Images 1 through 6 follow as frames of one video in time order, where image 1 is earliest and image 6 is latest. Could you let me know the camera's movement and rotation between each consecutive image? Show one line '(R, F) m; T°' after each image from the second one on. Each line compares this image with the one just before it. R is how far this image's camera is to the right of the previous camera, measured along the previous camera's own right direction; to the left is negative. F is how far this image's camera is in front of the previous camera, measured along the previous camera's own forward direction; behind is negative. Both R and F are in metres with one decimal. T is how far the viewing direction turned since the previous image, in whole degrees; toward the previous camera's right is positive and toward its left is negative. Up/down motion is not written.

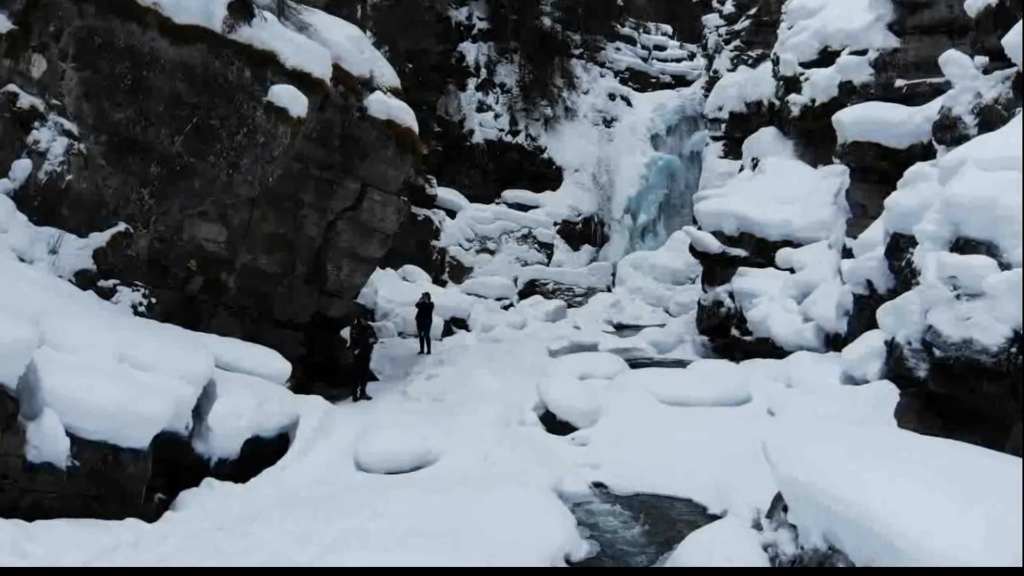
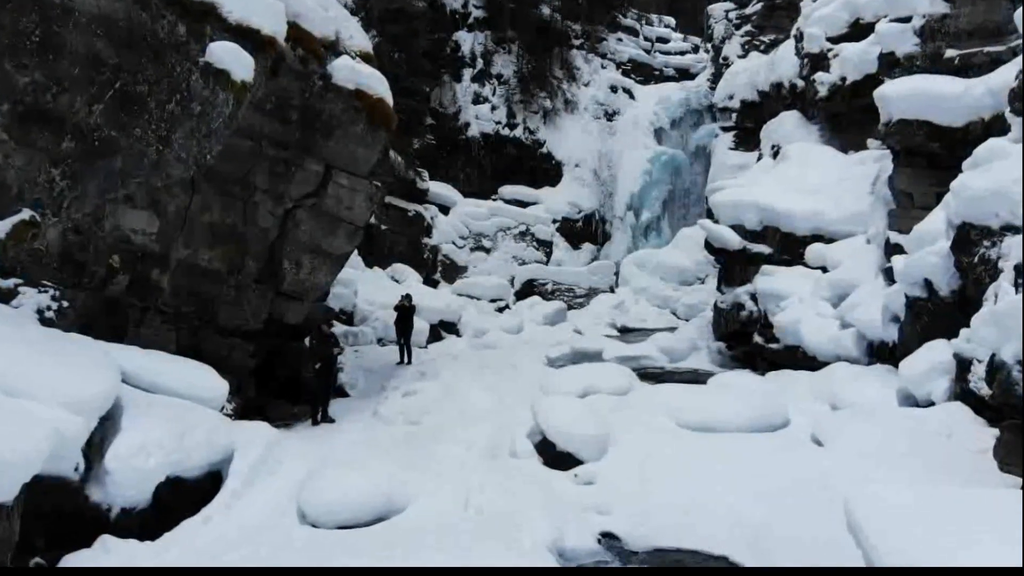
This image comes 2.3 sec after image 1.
(+0.1, +1.8) m; 0°
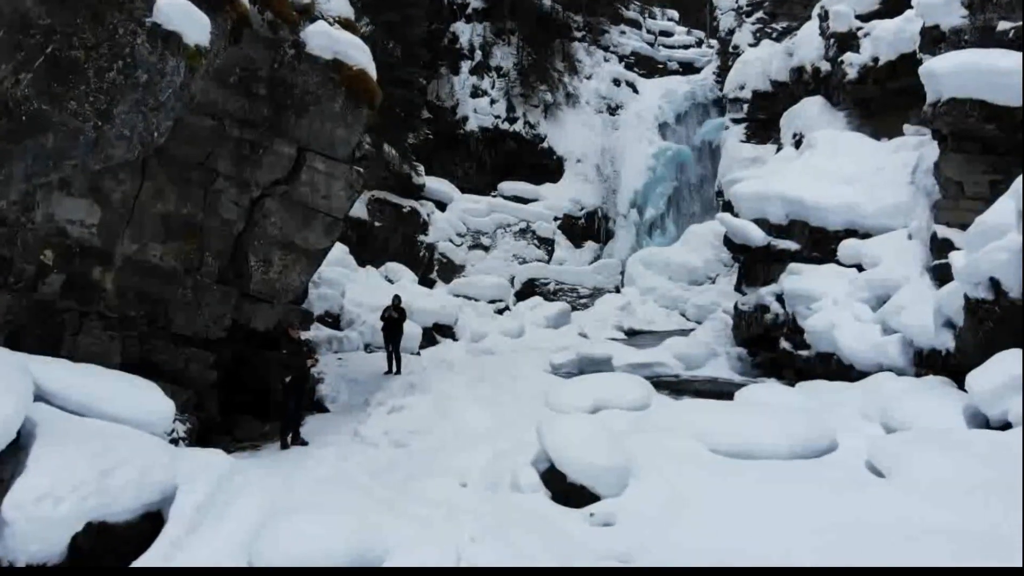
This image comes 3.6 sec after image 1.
(0.0, +1.3) m; 0°
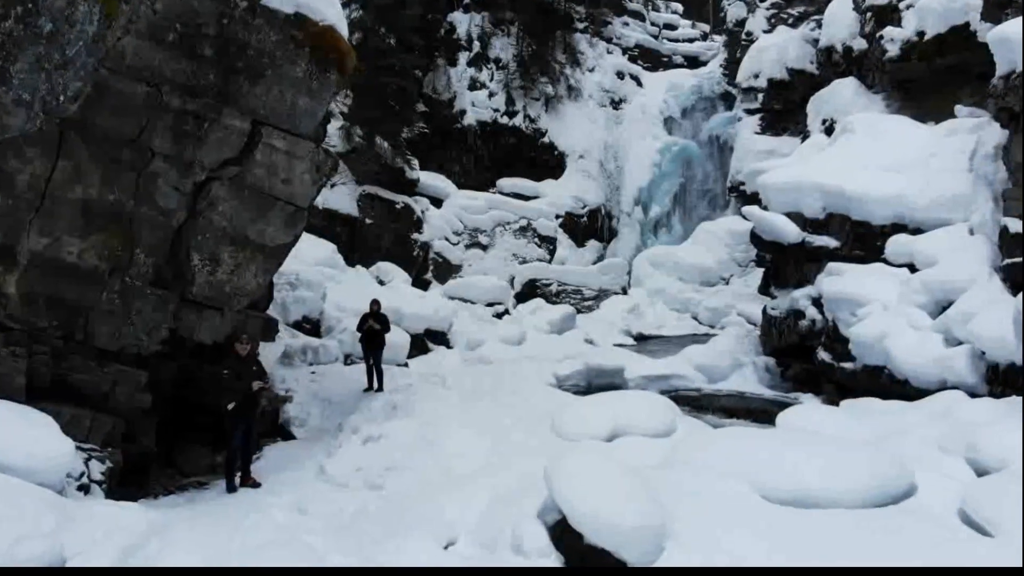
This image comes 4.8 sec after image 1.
(0.0, +1.5) m; 0°
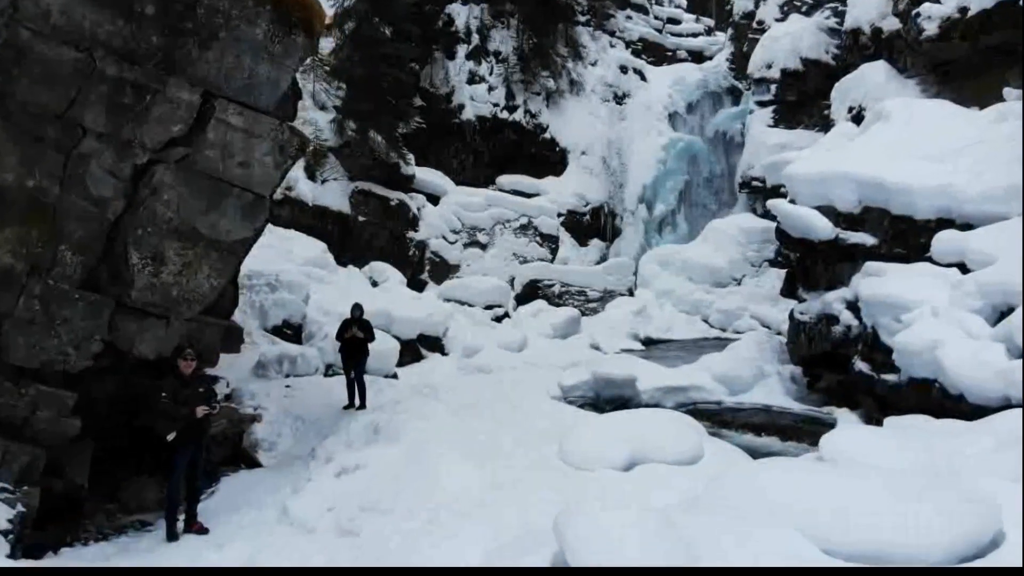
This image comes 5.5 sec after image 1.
(0.0, +1.1) m; 0°
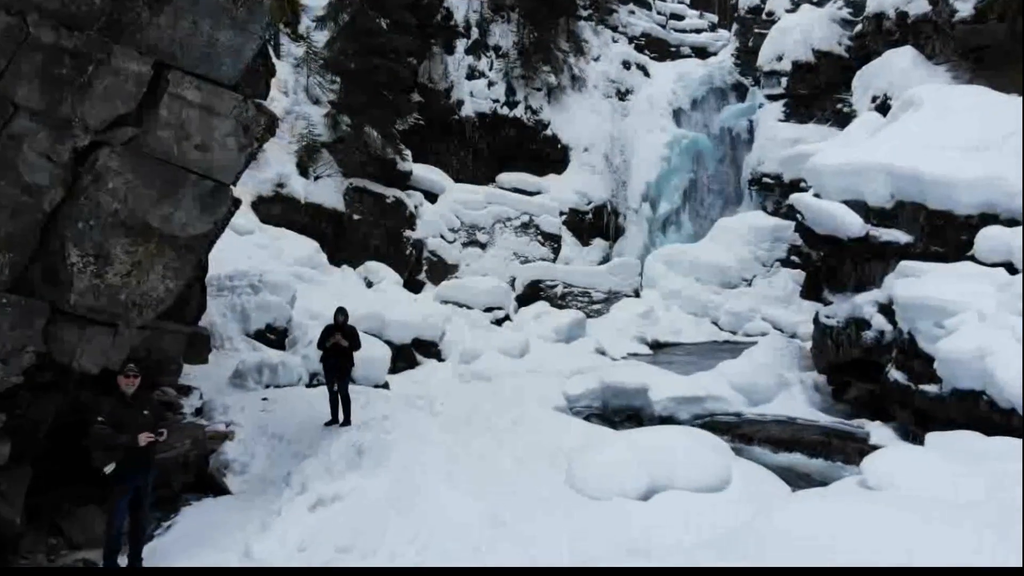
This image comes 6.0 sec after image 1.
(0.0, +0.8) m; 0°
